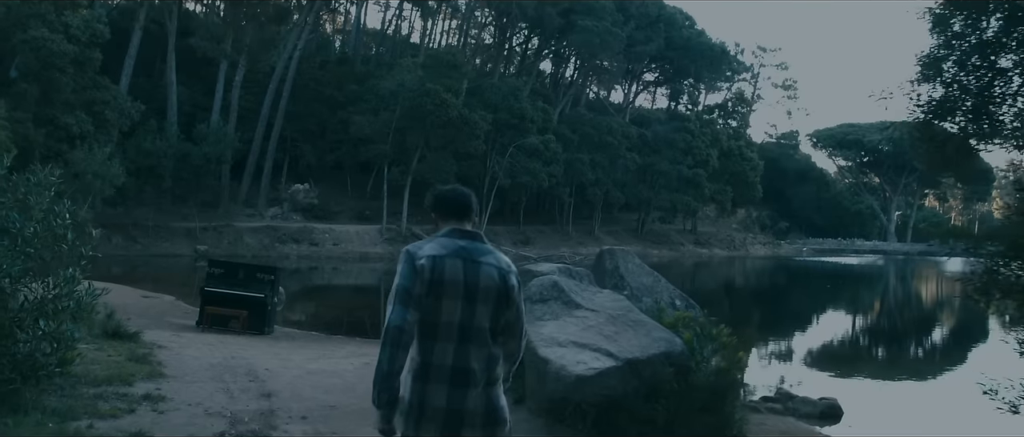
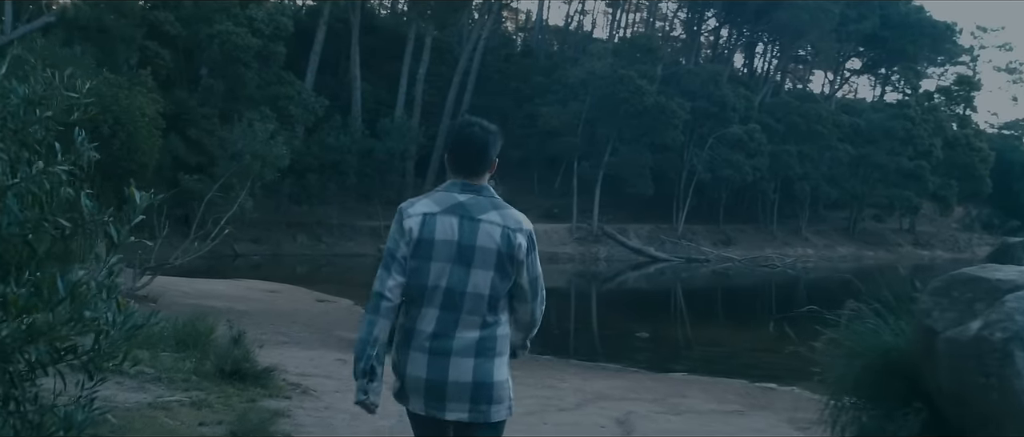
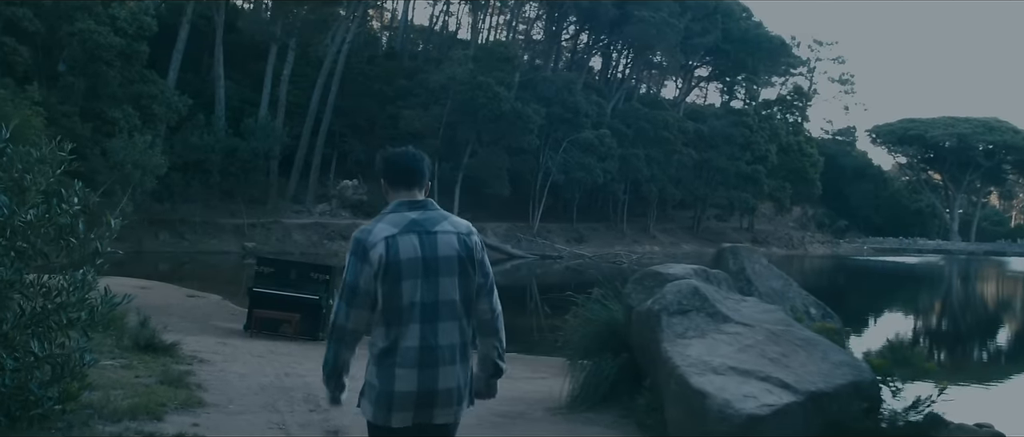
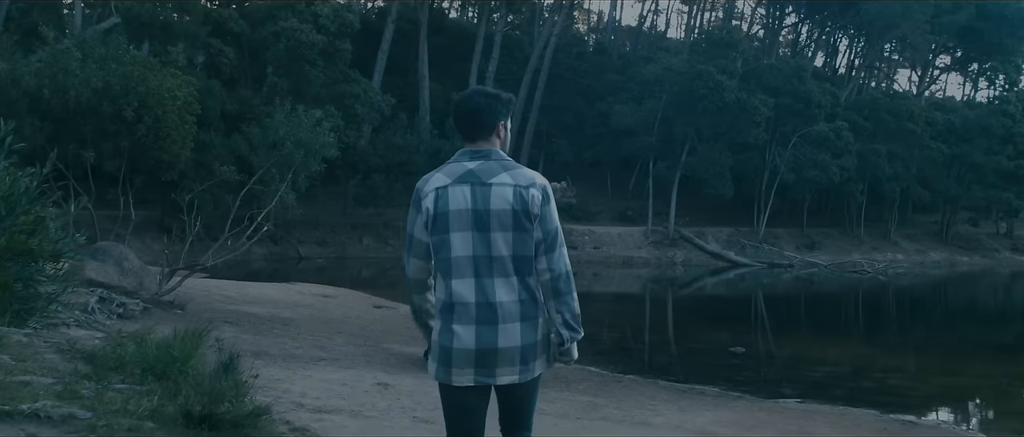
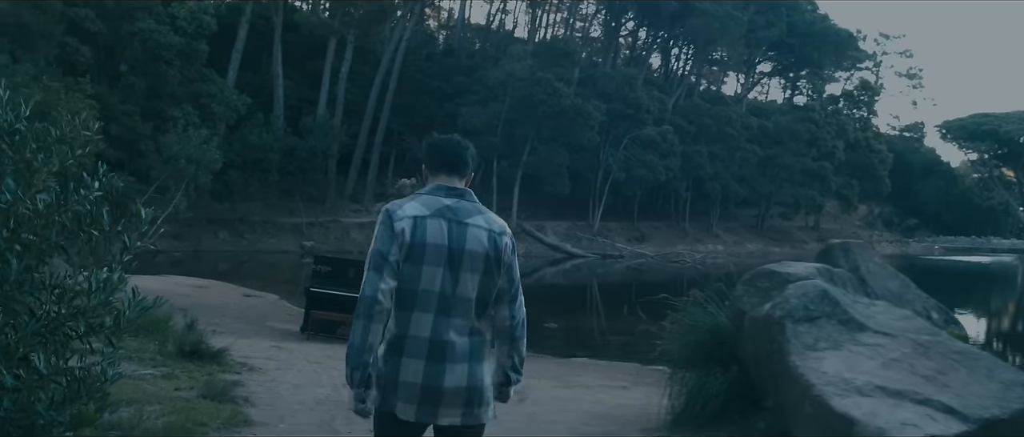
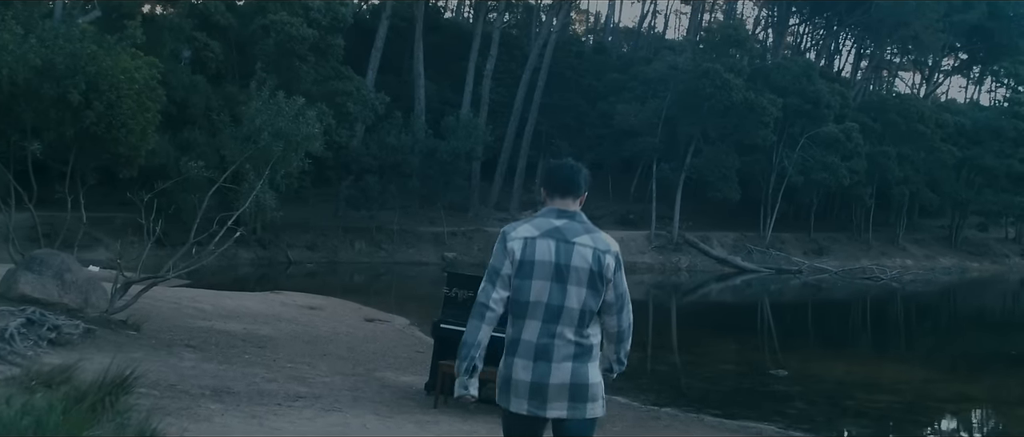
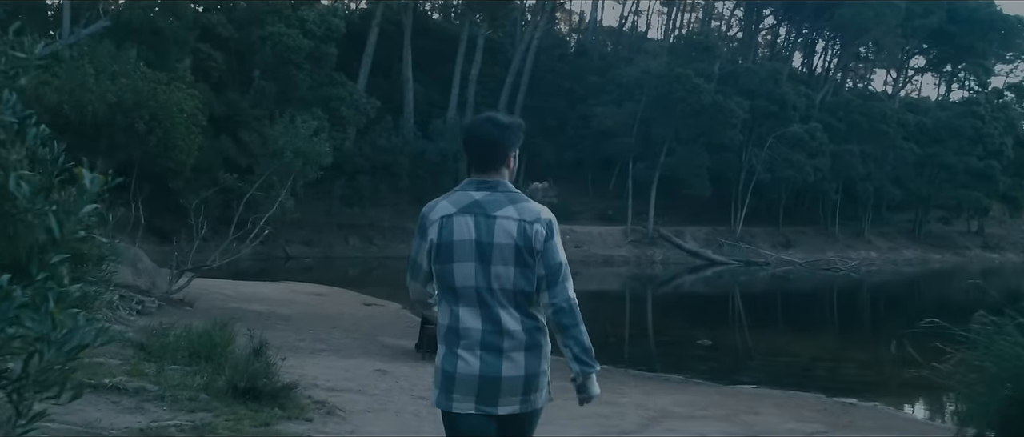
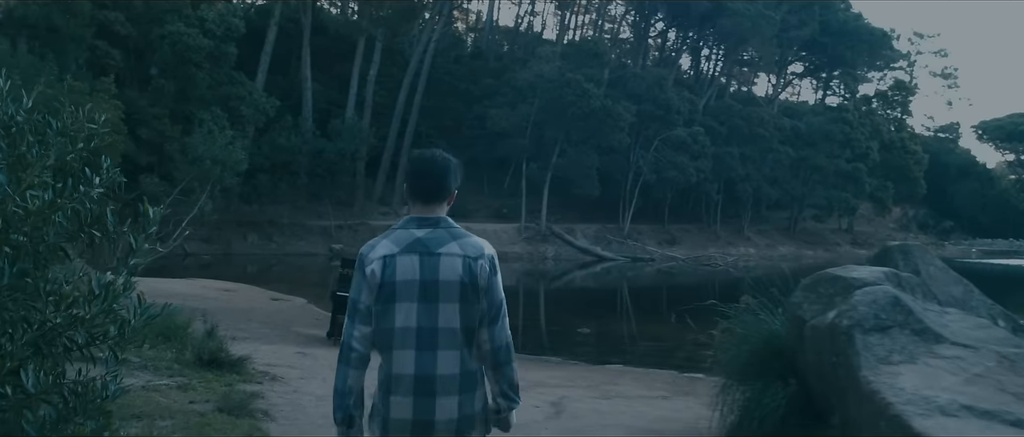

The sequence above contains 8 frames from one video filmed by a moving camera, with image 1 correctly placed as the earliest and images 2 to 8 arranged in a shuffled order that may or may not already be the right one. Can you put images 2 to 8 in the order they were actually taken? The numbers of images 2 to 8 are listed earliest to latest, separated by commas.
3, 5, 8, 2, 7, 4, 6
